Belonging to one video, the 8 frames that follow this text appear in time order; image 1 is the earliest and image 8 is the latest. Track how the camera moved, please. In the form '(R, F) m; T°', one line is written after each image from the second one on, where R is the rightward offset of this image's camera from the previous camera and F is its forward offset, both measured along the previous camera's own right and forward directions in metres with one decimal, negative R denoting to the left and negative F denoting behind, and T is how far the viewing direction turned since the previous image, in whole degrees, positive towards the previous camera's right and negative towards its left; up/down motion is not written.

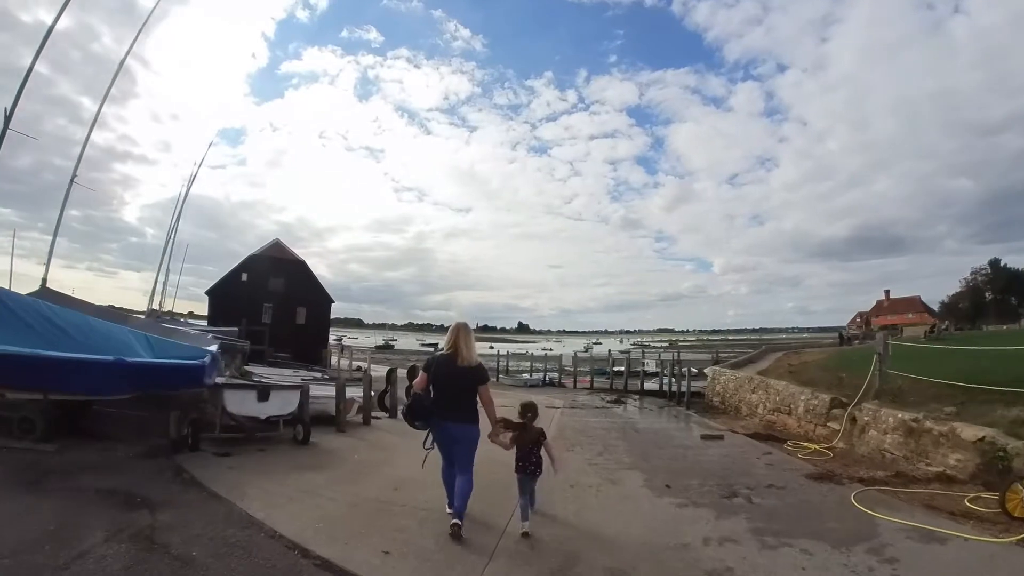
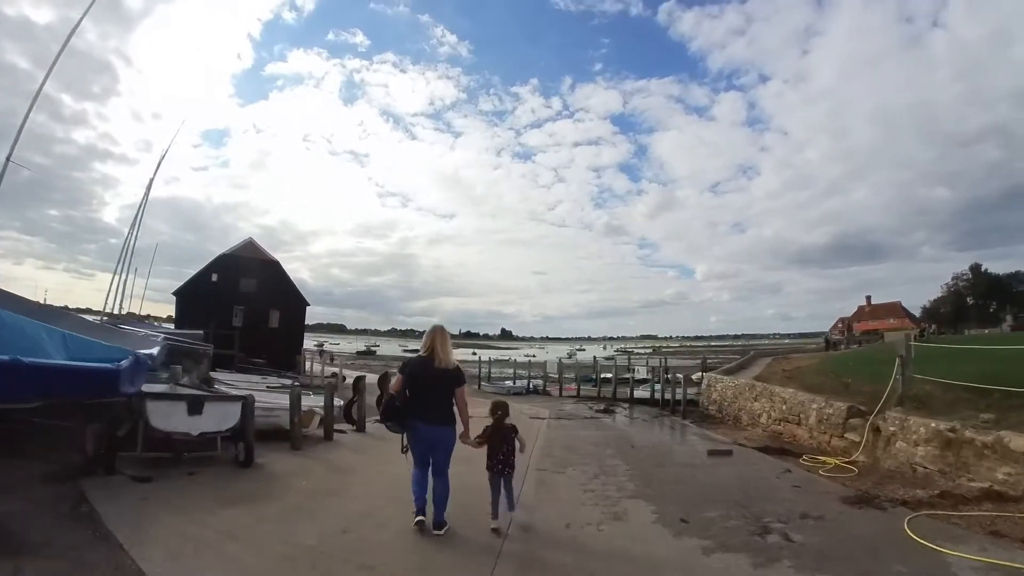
(0.0, +1.6) m; +1°
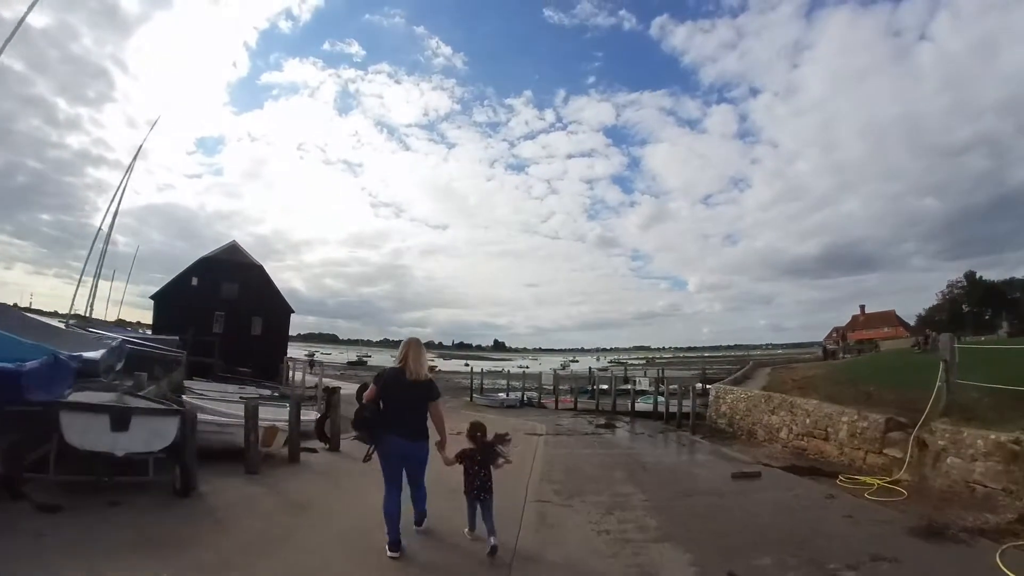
(0.0, +1.6) m; +1°
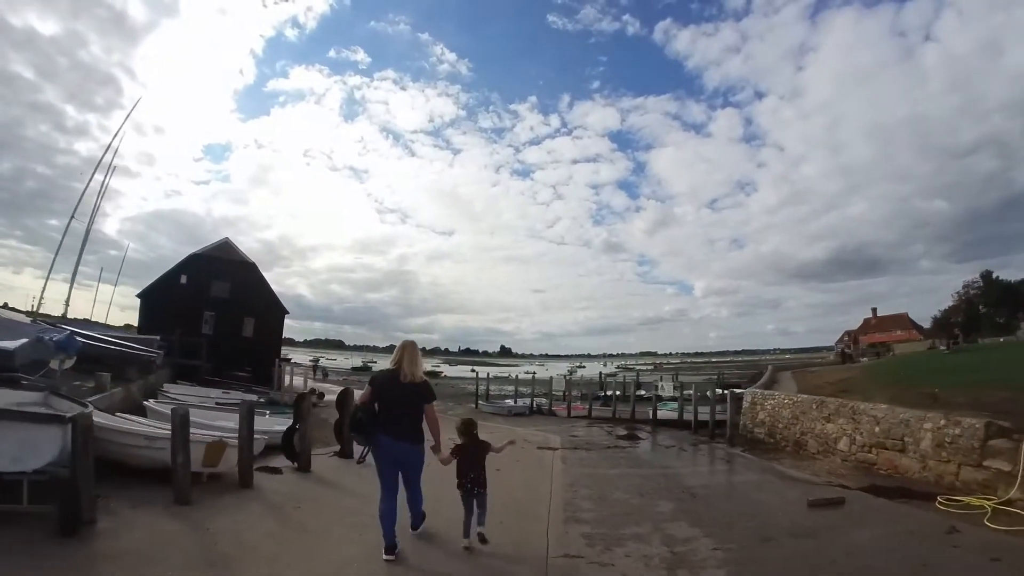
(-0.1, +2.3) m; -1°
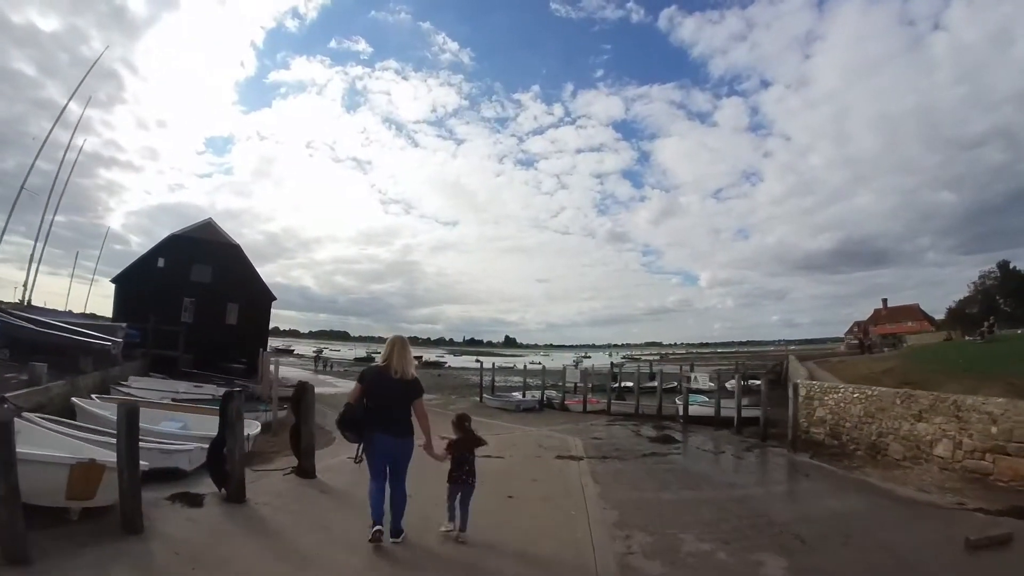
(-0.1, +2.8) m; 0°
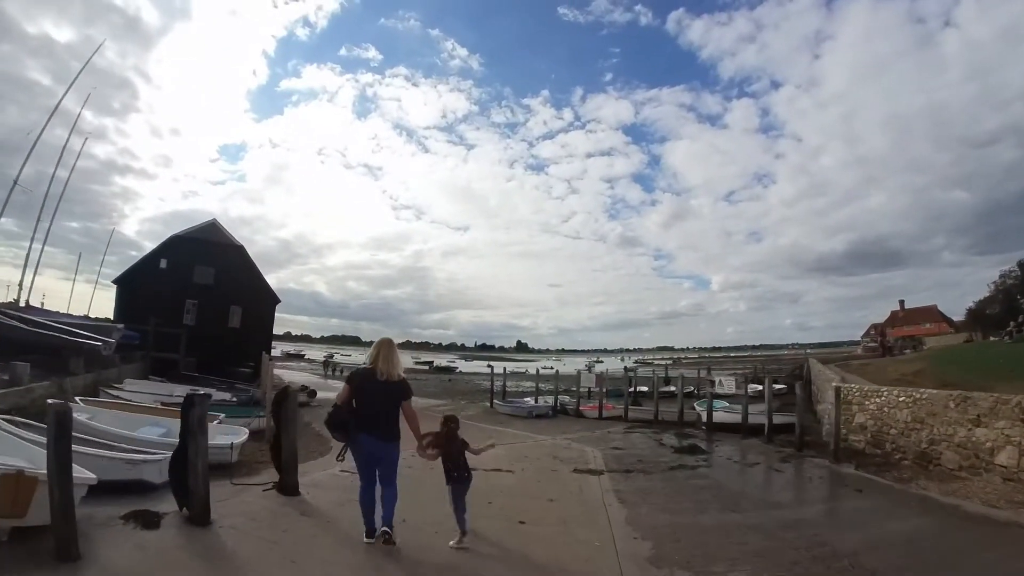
(0.0, +1.1) m; -1°
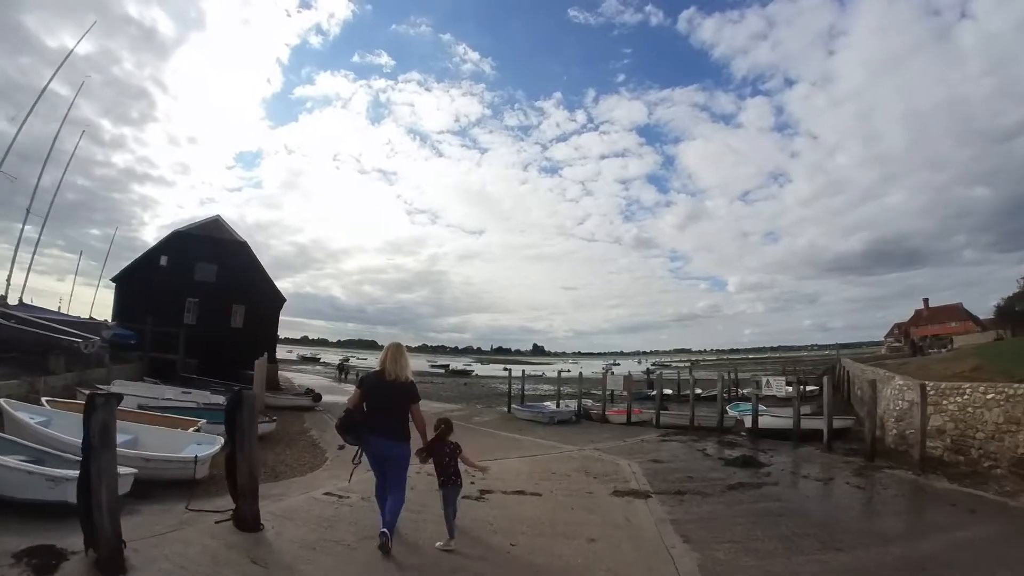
(-0.1, +1.8) m; -1°
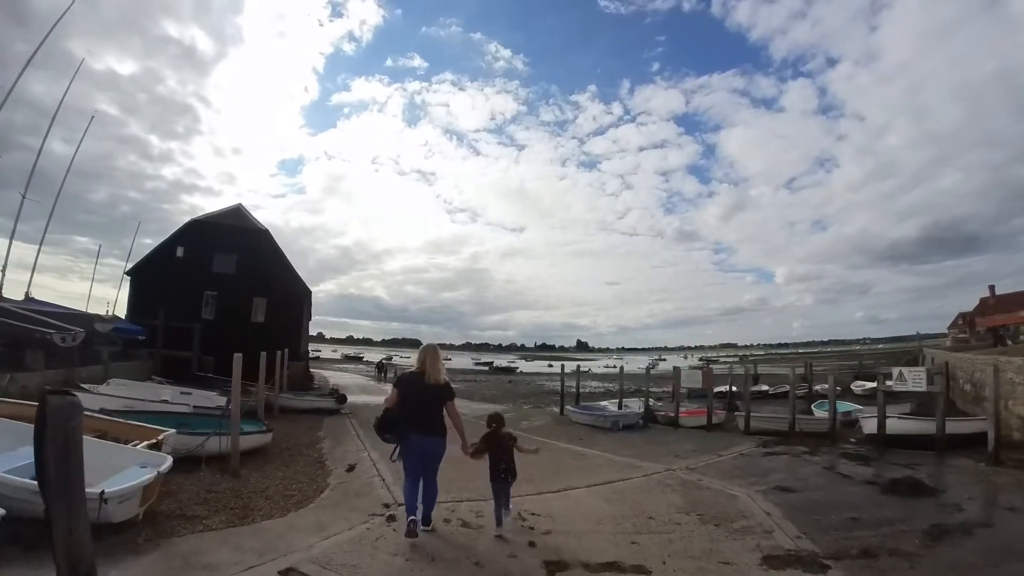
(-0.3, +2.9) m; -4°
